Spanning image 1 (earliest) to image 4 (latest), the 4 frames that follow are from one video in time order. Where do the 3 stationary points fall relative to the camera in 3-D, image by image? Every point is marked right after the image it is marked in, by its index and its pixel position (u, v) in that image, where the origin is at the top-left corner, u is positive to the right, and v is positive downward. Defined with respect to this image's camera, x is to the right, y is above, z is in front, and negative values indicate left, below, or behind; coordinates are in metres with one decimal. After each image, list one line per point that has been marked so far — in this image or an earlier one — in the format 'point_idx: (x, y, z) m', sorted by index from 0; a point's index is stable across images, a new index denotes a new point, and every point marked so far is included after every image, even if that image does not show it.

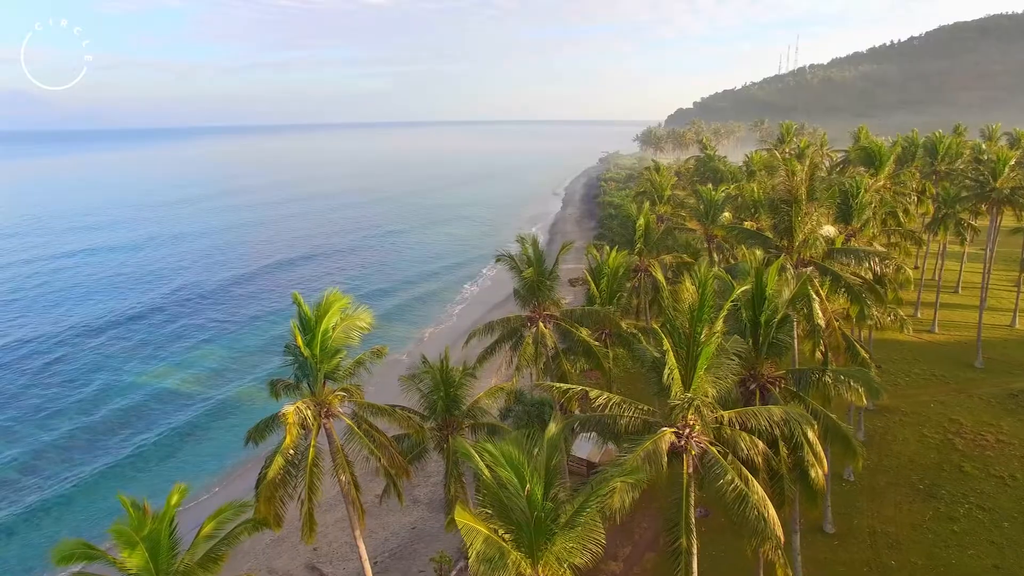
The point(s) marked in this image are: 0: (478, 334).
0: (-1.0, -1.4, +17.6) m
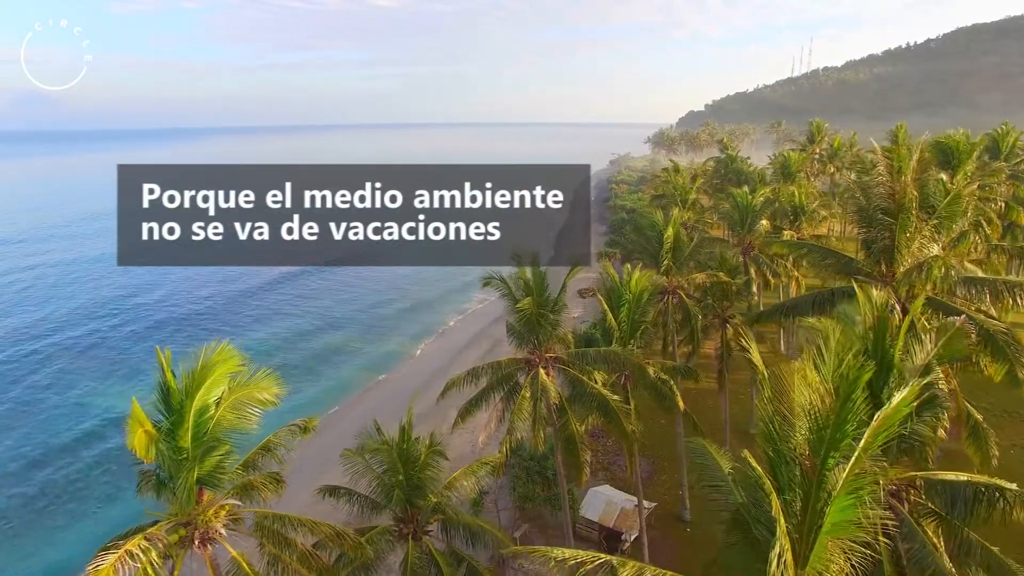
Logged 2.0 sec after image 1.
0: (-1.2, -2.1, +13.4) m
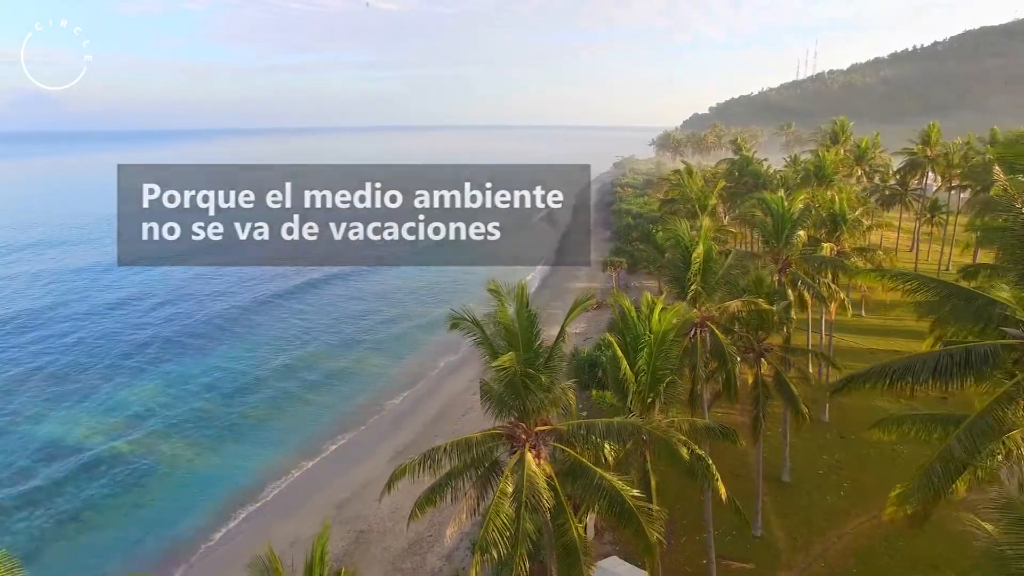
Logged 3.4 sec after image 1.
0: (-1.5, -2.8, +9.6) m
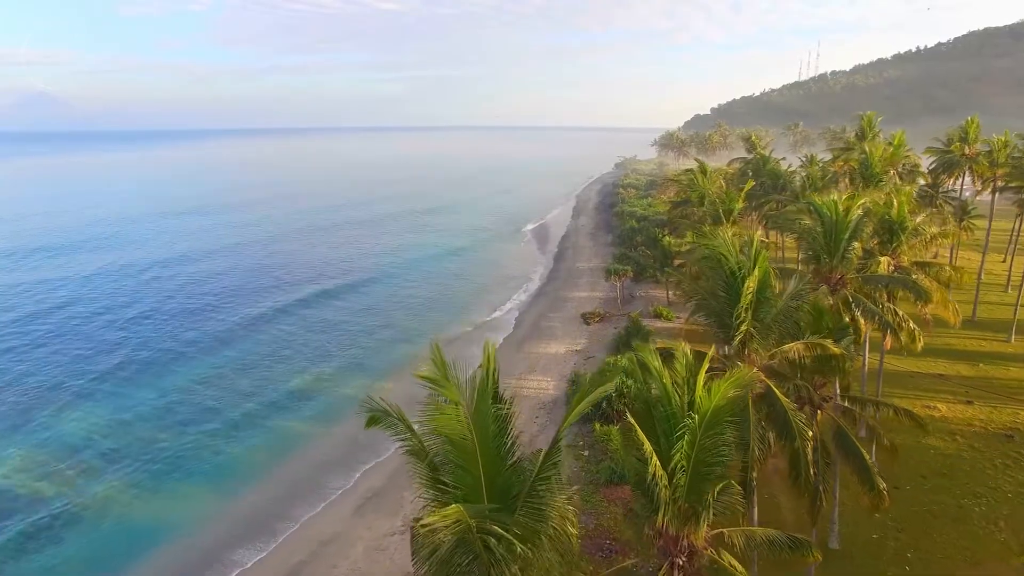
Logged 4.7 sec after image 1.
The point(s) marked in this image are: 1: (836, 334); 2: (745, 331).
0: (-1.9, -3.4, +5.6) m
1: (+6.6, -1.0, +12.6) m
2: (+4.2, -0.8, +11.1) m
